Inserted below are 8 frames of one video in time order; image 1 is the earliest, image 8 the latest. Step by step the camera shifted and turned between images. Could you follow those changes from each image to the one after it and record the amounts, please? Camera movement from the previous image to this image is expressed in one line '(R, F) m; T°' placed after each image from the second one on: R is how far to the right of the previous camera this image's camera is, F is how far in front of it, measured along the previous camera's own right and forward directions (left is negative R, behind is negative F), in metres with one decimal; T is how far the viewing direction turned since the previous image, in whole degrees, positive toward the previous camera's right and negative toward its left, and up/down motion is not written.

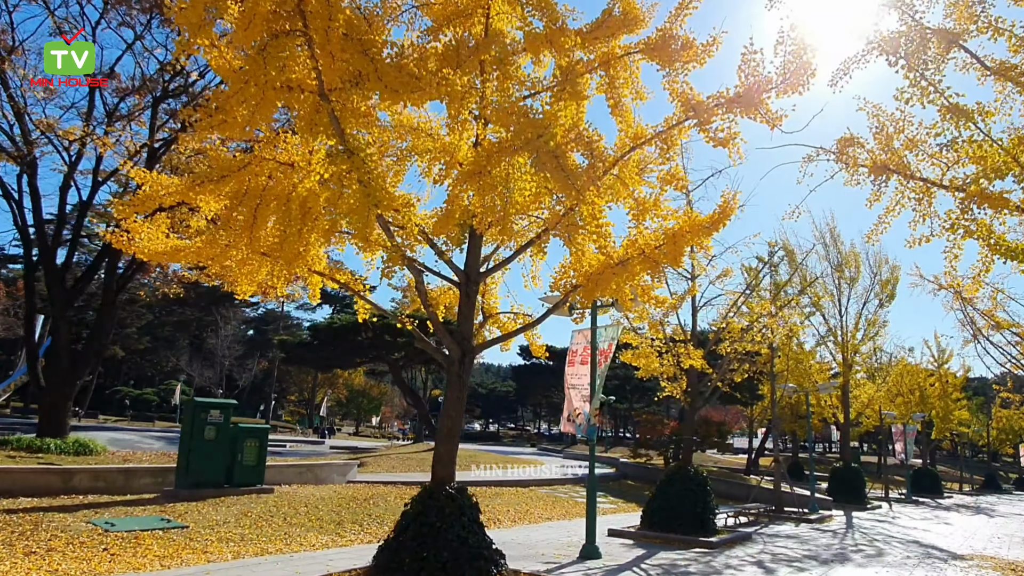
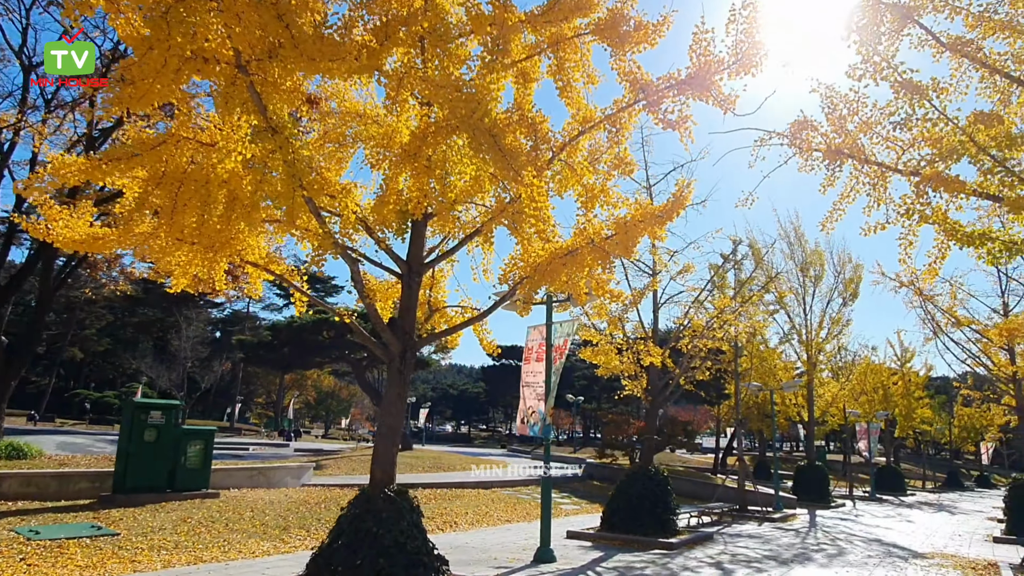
(+0.2, +0.3) m; +2°
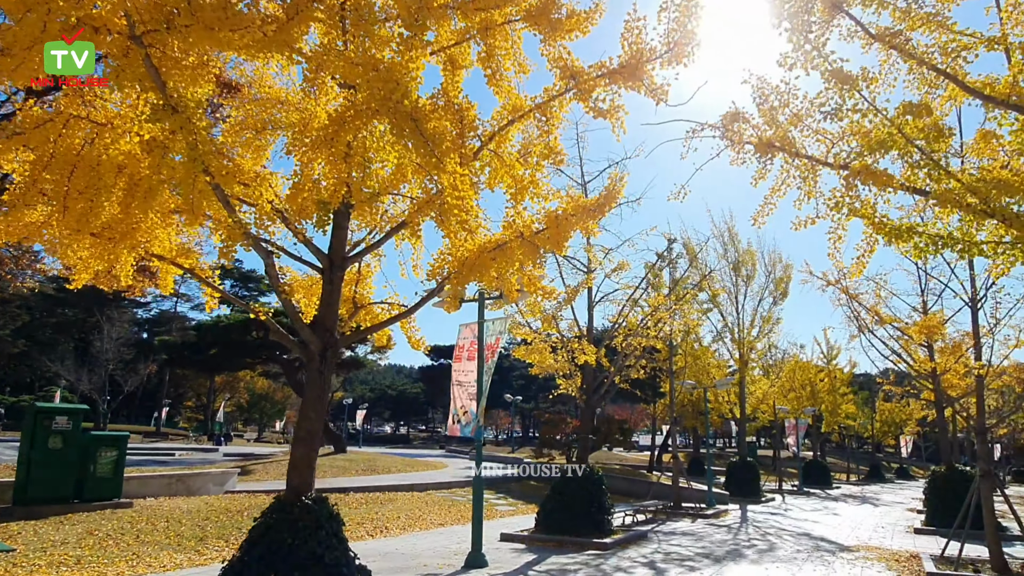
(+0.1, +0.2) m; +5°
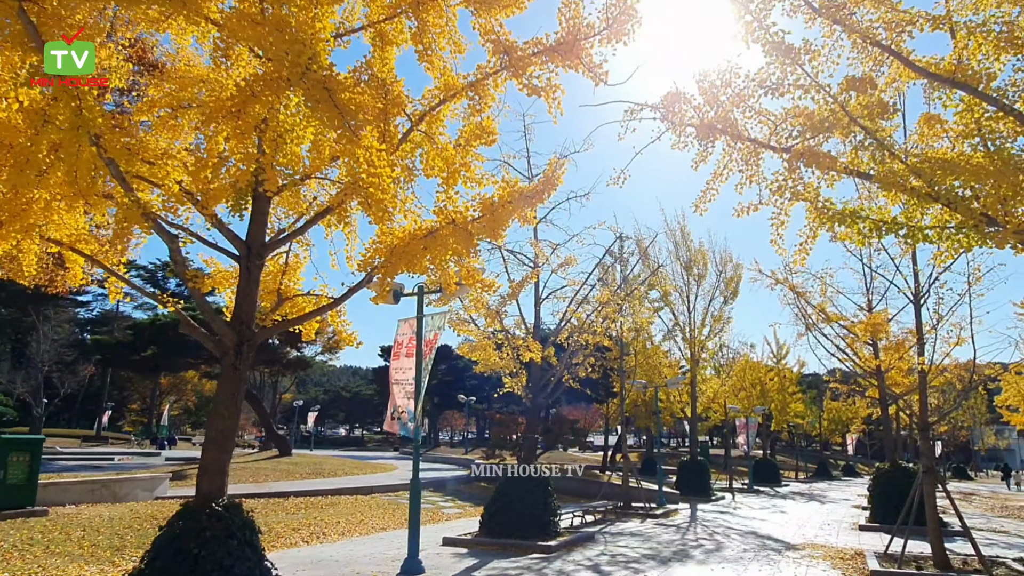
(+0.2, +0.3) m; +3°
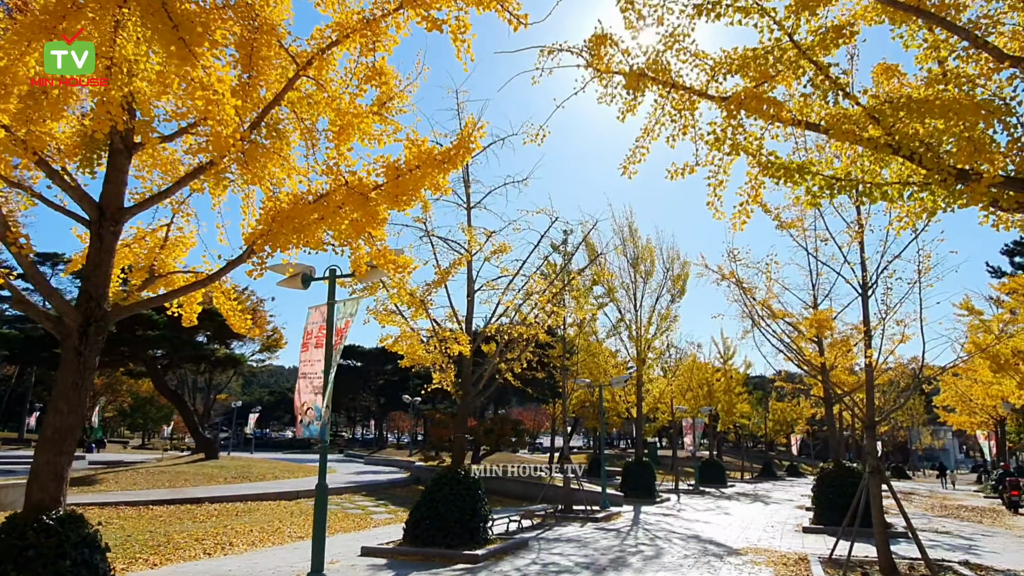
(+0.3, +0.7) m; +4°
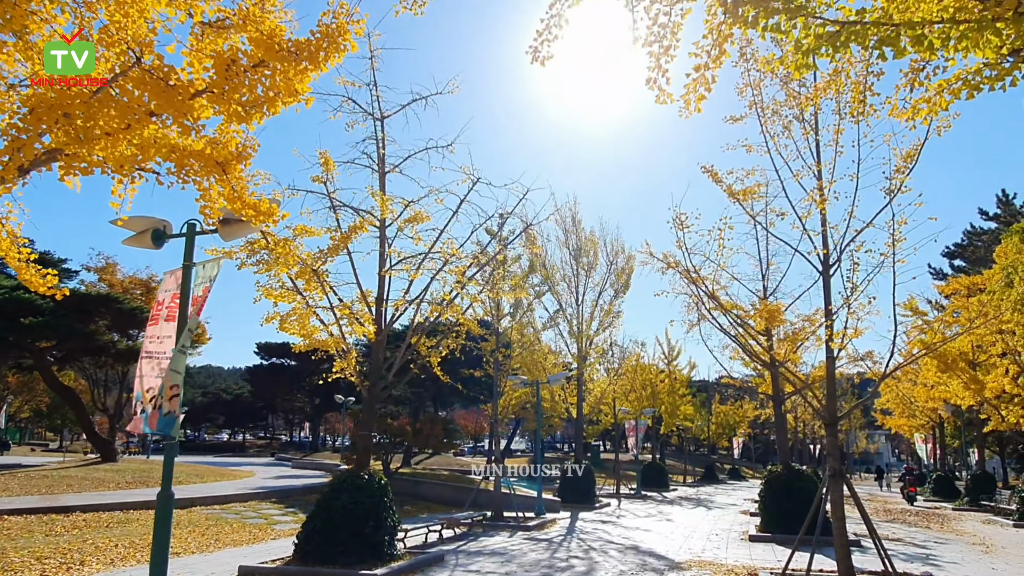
(+0.4, +1.3) m; +4°
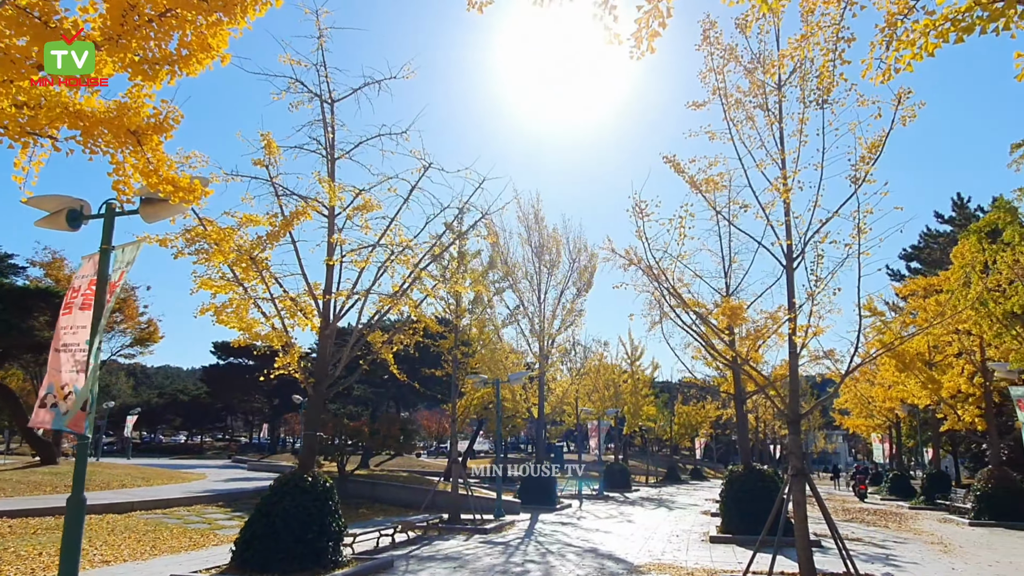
(+0.1, +0.4) m; +3°
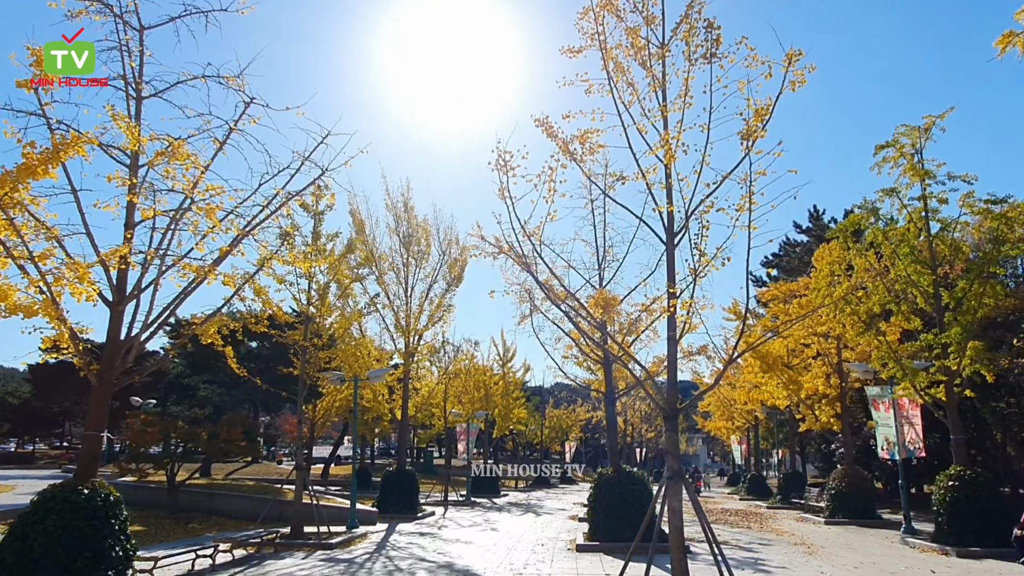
(+0.3, +1.1) m; +10°
